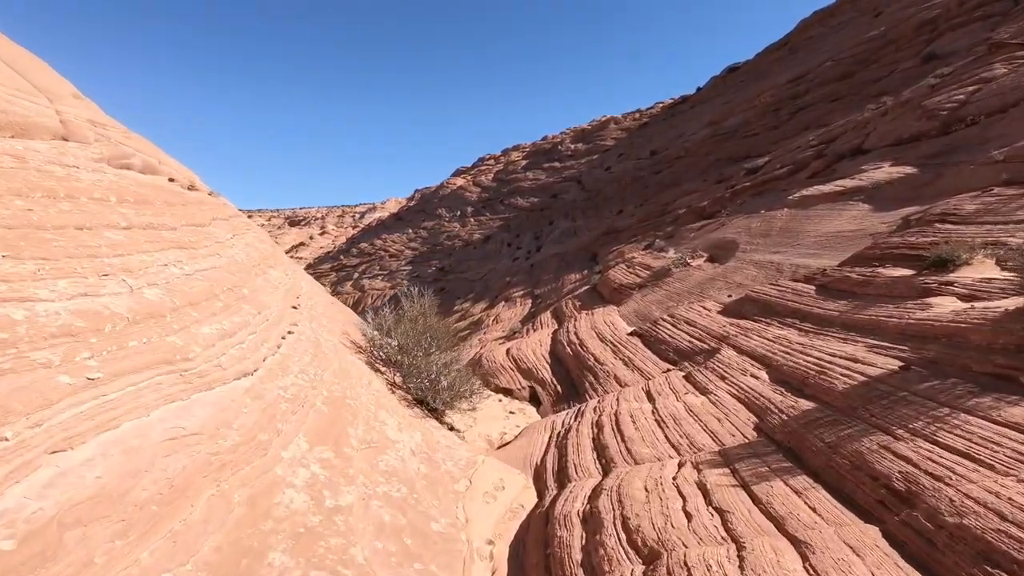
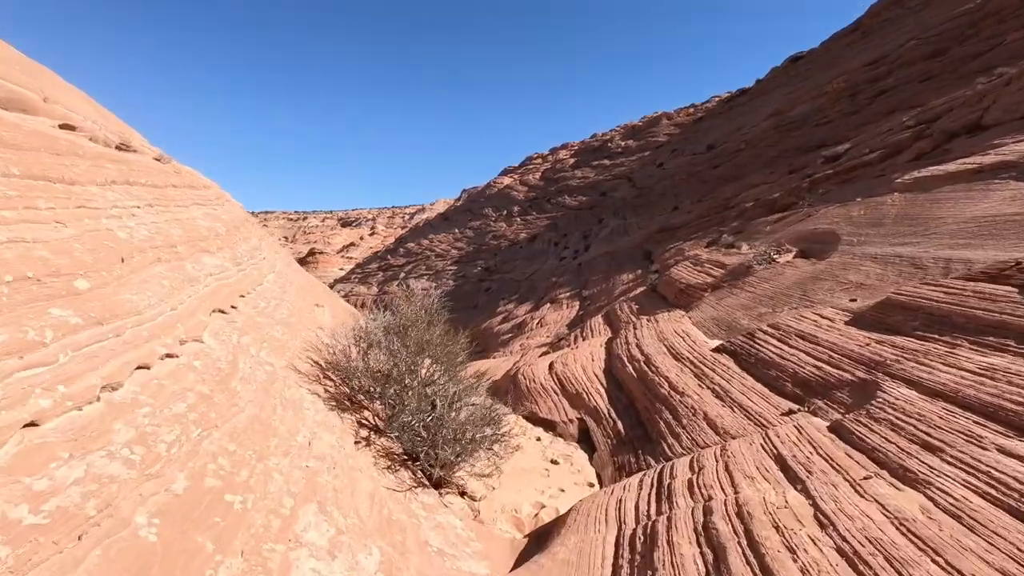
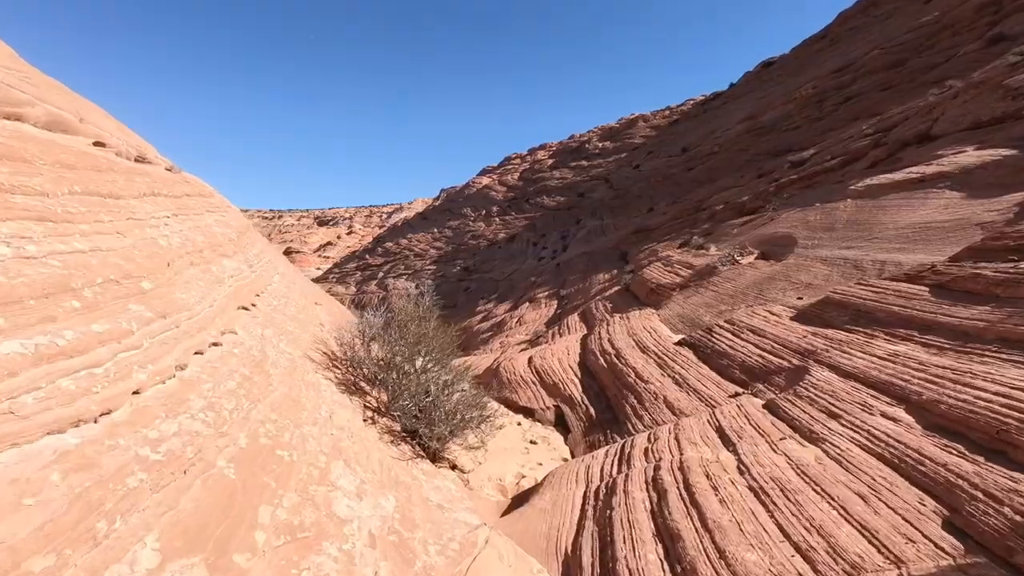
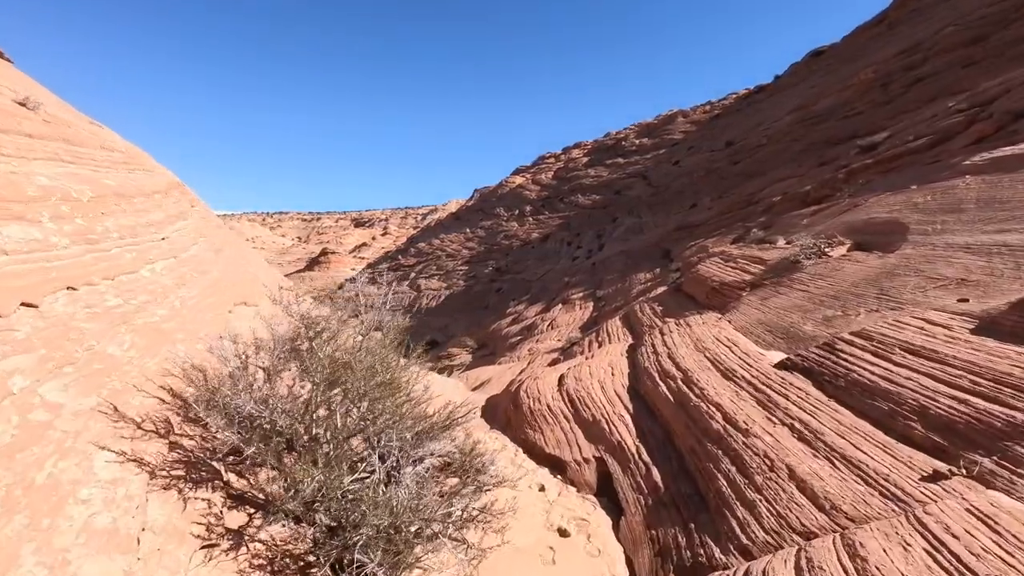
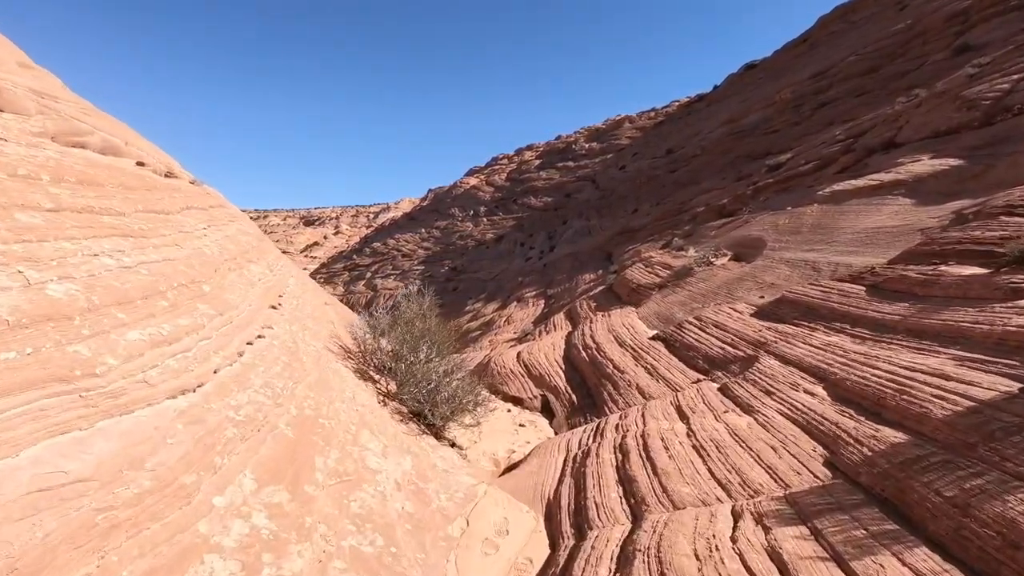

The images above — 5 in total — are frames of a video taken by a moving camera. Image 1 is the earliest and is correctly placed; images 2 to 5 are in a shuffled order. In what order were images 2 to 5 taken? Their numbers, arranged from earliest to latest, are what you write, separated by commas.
5, 3, 2, 4
